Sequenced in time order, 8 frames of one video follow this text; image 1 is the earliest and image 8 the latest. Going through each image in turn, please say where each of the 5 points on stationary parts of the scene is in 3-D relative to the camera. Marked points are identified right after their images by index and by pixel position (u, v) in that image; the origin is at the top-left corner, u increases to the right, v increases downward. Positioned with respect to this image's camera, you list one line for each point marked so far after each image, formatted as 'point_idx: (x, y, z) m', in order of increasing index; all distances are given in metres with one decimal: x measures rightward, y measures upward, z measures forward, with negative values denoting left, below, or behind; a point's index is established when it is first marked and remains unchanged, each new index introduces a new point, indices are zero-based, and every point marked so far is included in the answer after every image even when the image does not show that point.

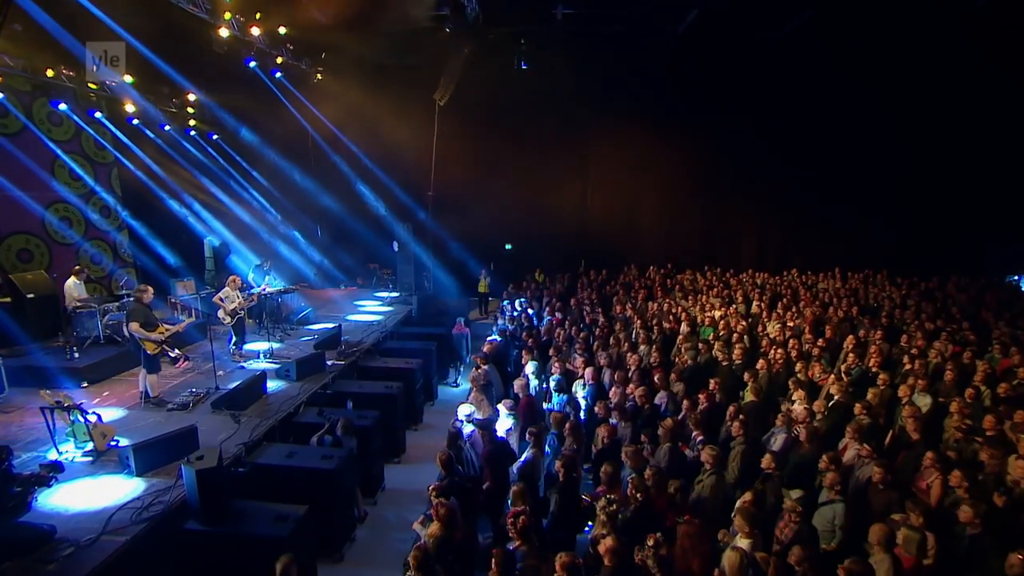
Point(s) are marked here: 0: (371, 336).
0: (-3.0, -1.0, +10.2) m
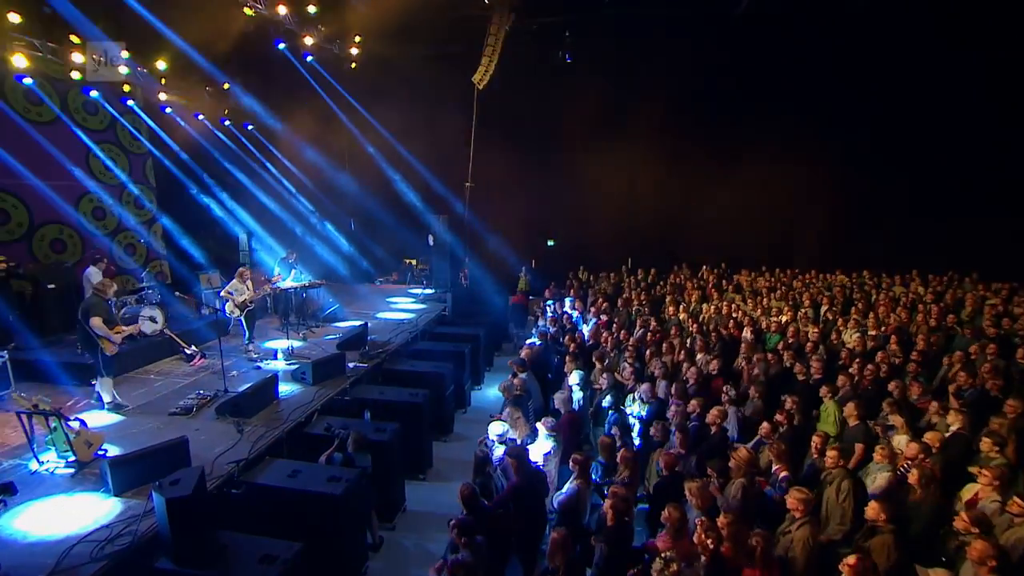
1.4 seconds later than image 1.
0: (-2.2, -0.9, +9.4) m
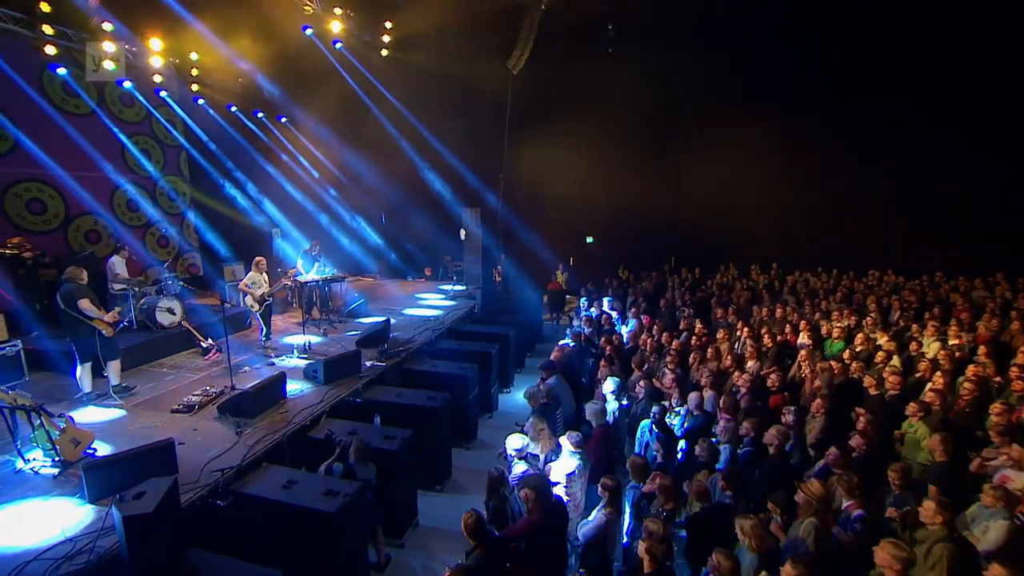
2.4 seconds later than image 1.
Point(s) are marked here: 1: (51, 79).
0: (-1.6, -0.9, +8.9) m
1: (-8.7, +3.9, +9.0) m
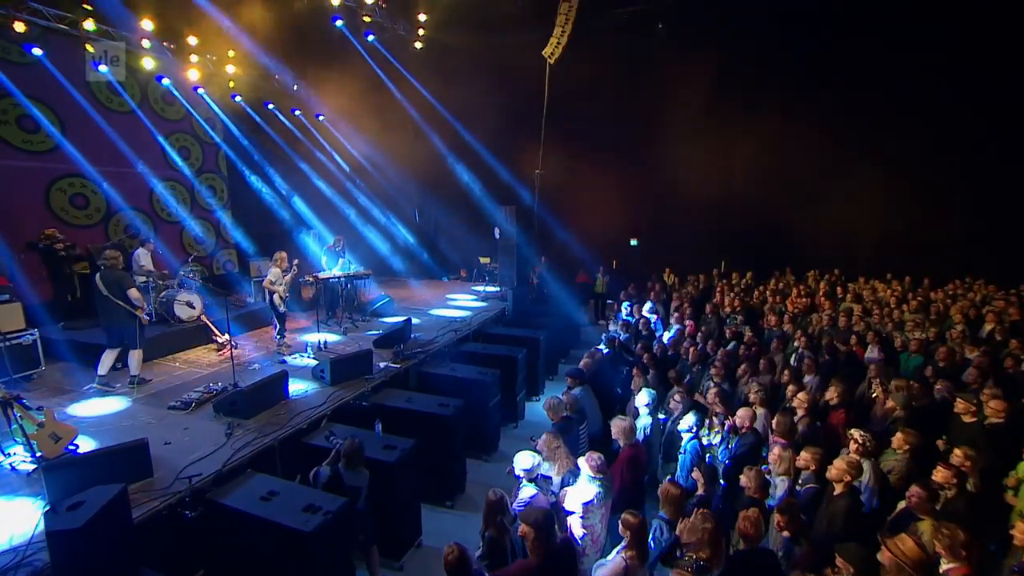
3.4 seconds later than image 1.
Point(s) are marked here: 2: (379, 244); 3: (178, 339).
0: (-1.1, -0.8, +8.4) m
1: (-8.1, +4.1, +9.2) m
2: (-4.0, +1.3, +14.4) m
3: (-4.9, -0.7, +7.0) m
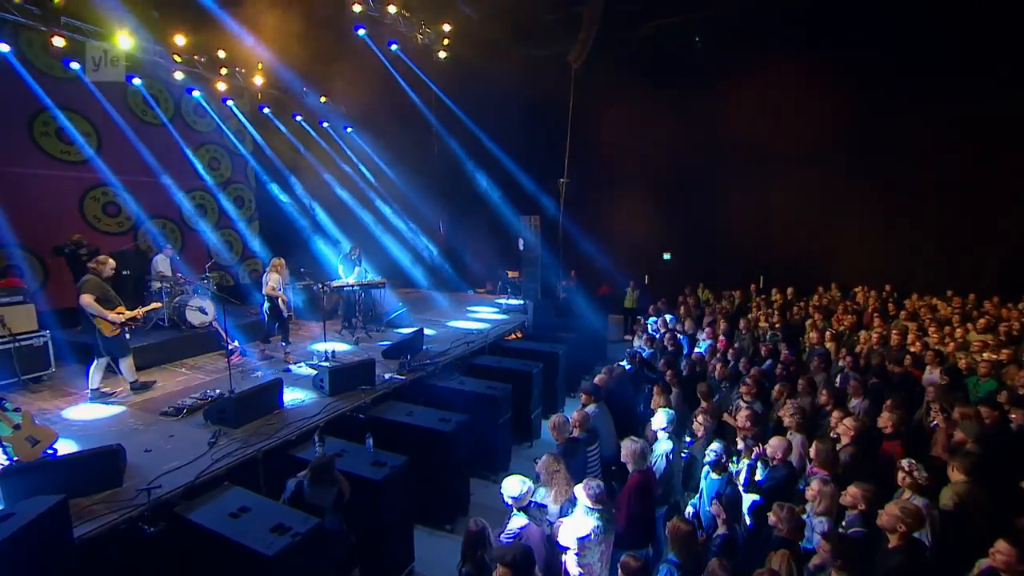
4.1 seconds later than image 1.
0: (-0.9, -1.0, +8.1) m
1: (-7.6, +3.9, +9.5) m
2: (-3.2, +0.9, +14.4) m
3: (-4.7, -0.8, +6.9) m
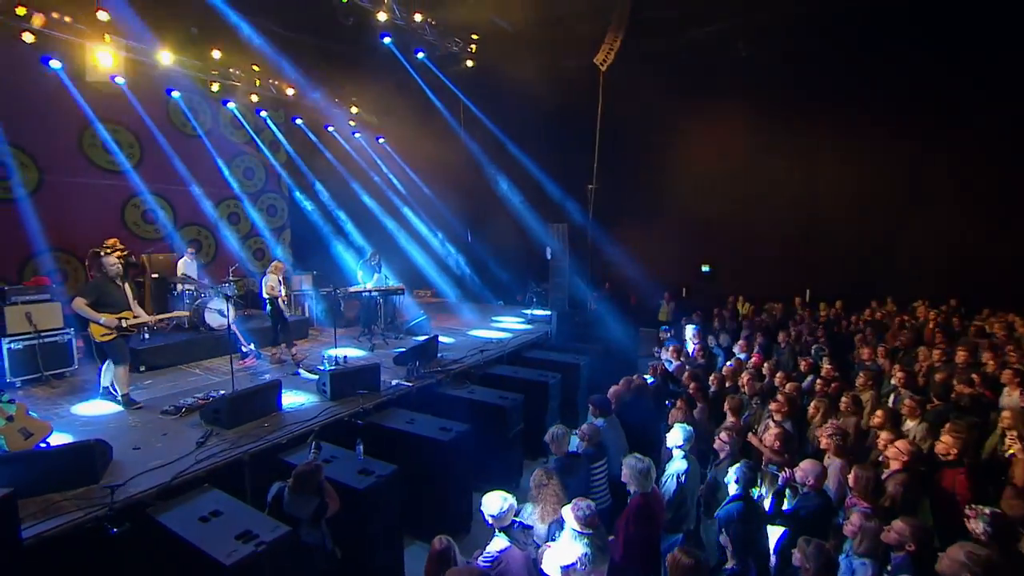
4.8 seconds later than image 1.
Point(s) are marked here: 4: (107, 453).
0: (-0.6, -1.1, +7.8) m
1: (-7.1, +3.8, +10.0) m
2: (-2.4, +0.7, +14.3) m
3: (-4.5, -0.9, +7.0) m
4: (-3.1, -1.3, +3.7) m
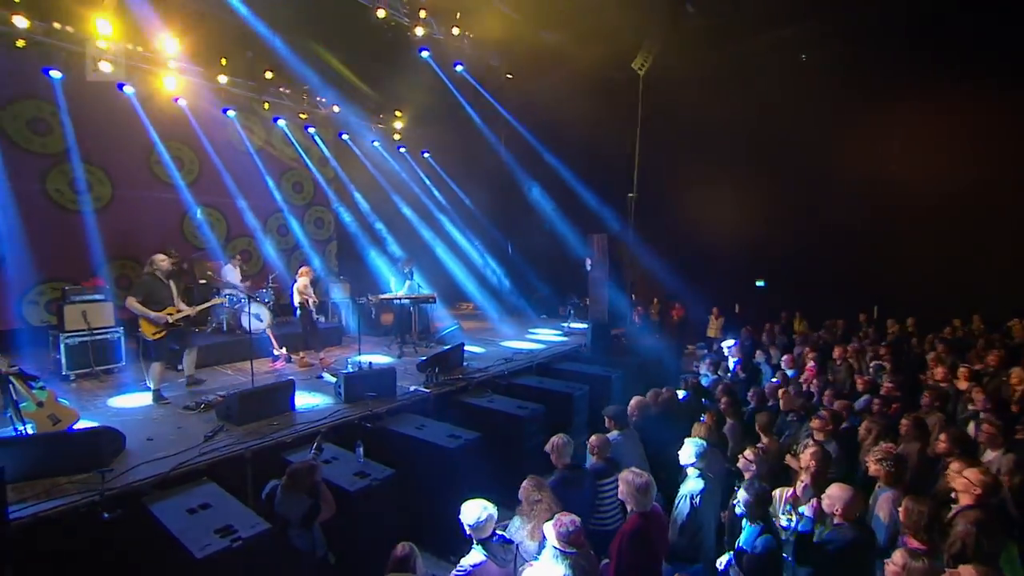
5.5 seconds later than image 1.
0: (-0.1, -1.2, +7.6) m
1: (-6.3, +3.7, +10.7) m
2: (-1.1, +0.3, +14.3) m
3: (-4.1, -0.9, +7.3) m
4: (-3.2, -1.2, +3.8) m
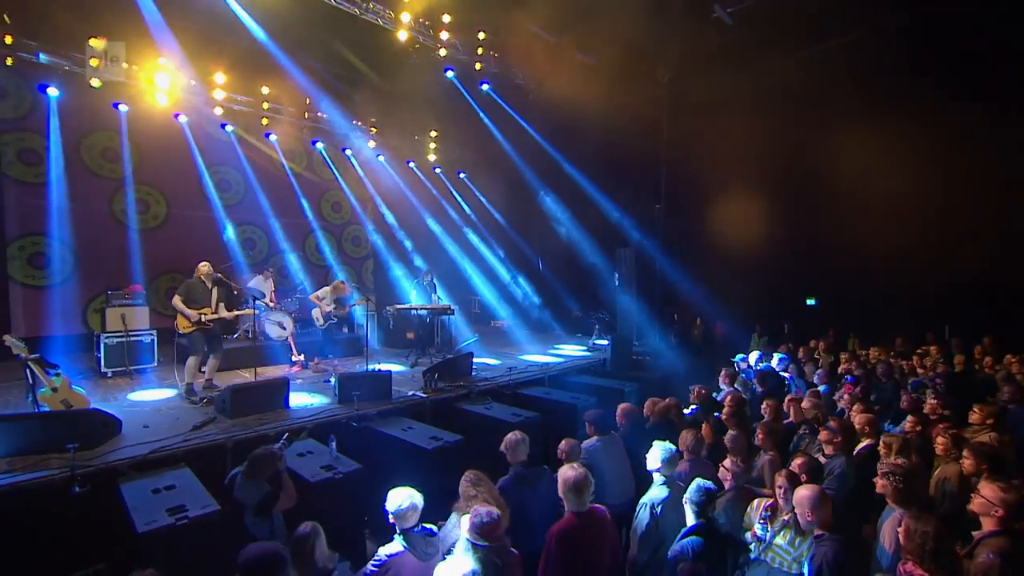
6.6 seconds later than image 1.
0: (0.0, -1.4, +7.4) m
1: (-5.7, +3.4, +11.6) m
2: (-0.2, -0.2, +14.3) m
3: (-4.0, -1.0, +7.6) m
4: (-3.4, -1.2, +4.1) m
